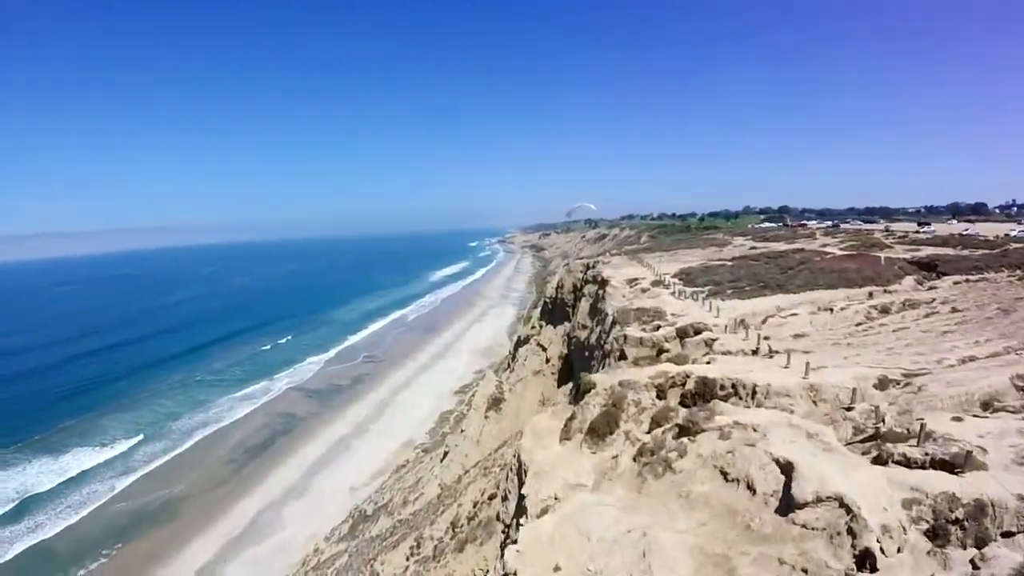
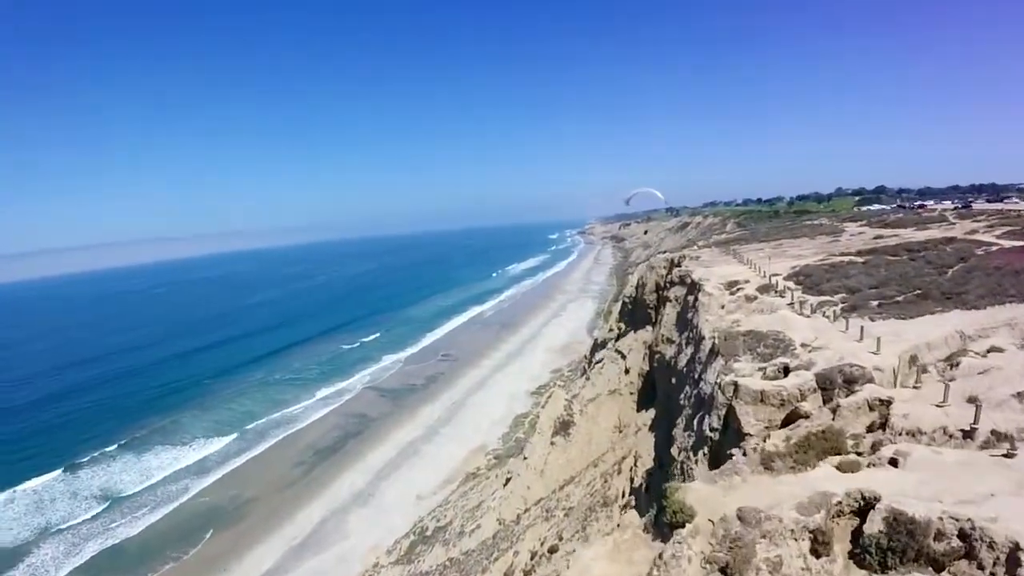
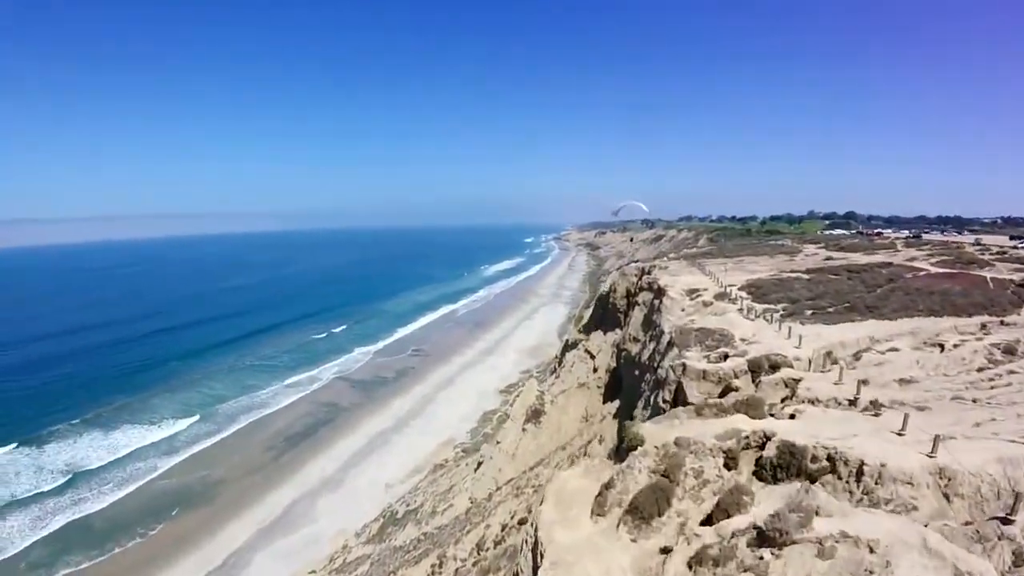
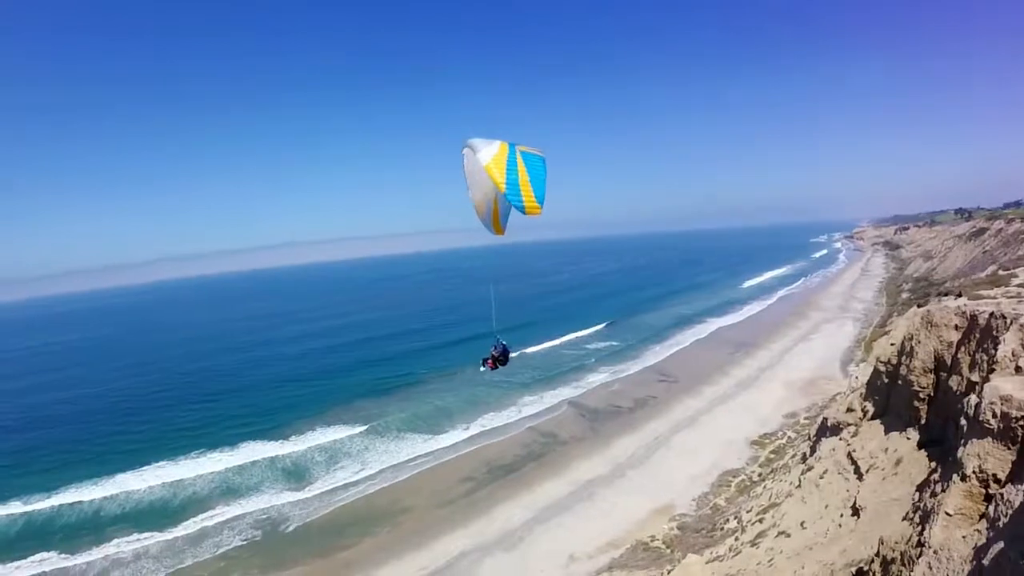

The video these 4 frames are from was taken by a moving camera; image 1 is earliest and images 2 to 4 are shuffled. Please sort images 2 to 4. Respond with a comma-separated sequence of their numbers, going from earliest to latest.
3, 2, 4
